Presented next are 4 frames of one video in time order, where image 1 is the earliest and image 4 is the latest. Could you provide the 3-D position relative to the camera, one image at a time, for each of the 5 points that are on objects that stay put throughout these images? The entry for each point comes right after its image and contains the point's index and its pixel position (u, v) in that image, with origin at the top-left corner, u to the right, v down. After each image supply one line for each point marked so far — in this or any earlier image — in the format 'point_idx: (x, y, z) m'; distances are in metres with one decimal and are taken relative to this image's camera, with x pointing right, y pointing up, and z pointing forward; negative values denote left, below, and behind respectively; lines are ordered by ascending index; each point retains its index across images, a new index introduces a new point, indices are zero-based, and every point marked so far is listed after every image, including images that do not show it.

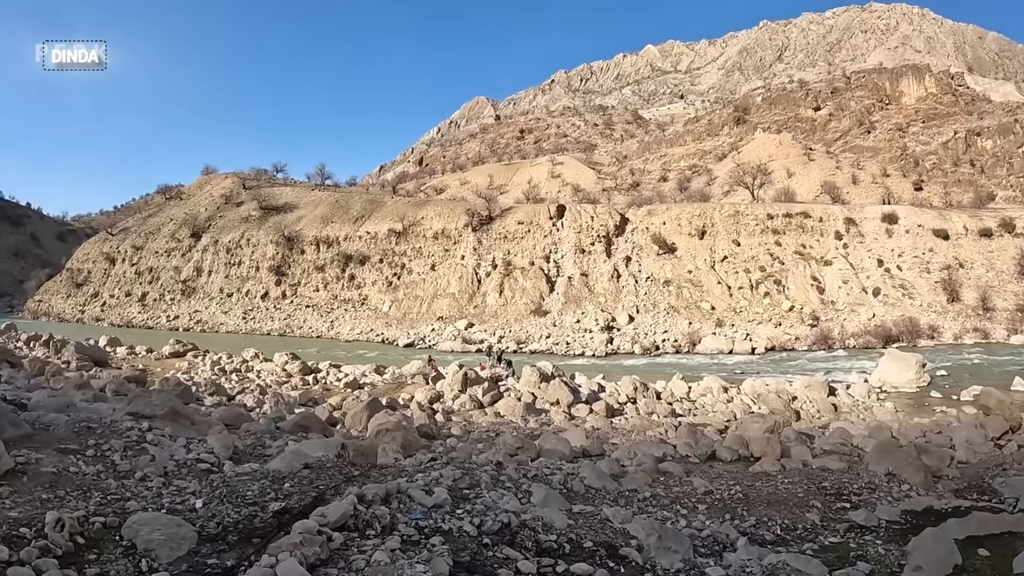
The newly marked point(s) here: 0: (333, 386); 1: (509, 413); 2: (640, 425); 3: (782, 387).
0: (-3.5, -1.9, +11.9) m
1: (0.0, -2.0, +9.6) m
2: (+1.8, -1.9, +8.6) m
3: (+5.9, -2.2, +13.9) m
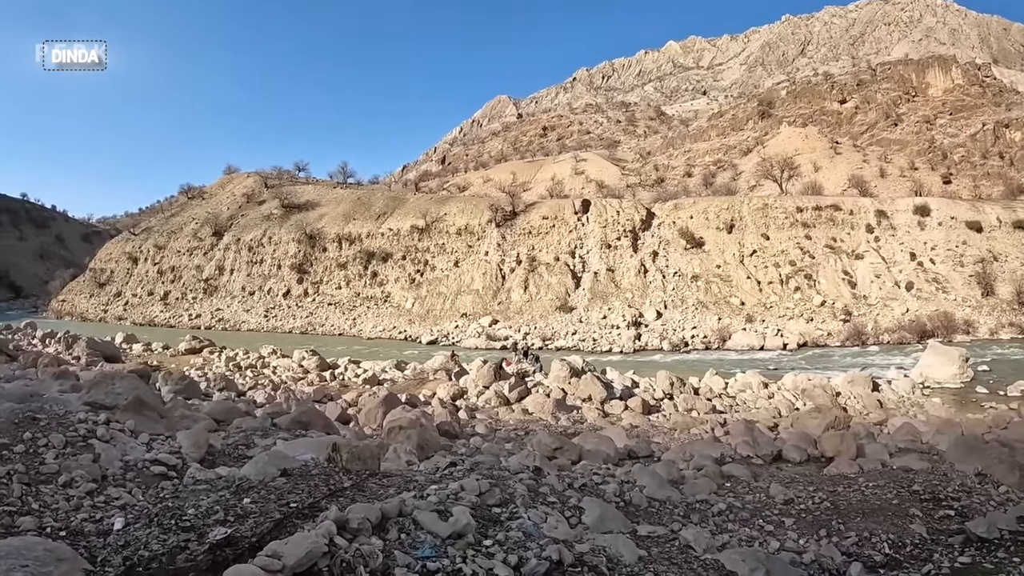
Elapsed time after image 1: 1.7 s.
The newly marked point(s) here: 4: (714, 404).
0: (-3.0, -1.7, +11.3) m
1: (+0.4, -1.8, +8.8) m
2: (+2.2, -1.7, +7.7) m
3: (+6.5, -2.0, +12.9) m
4: (+3.3, -1.9, +10.1) m
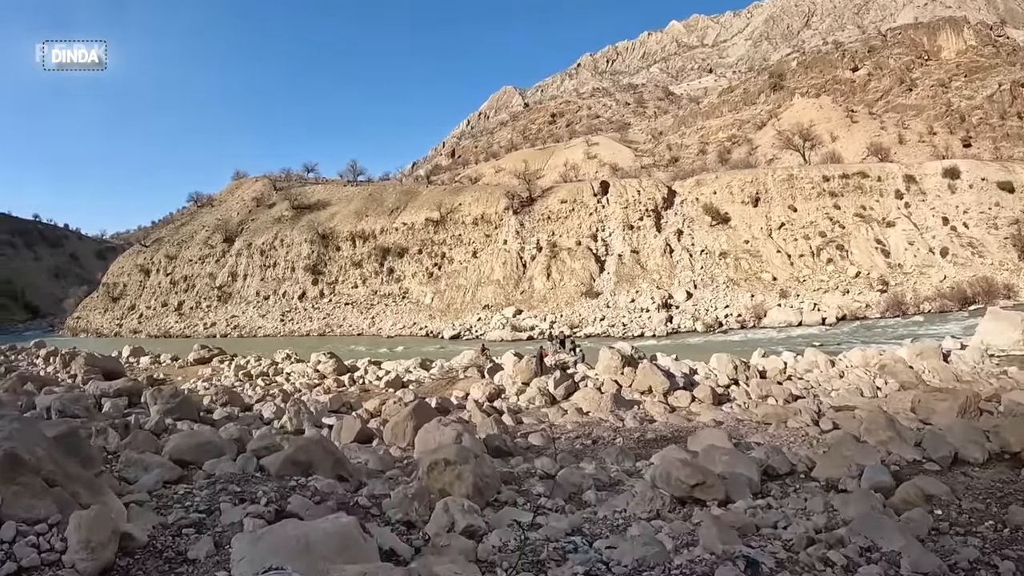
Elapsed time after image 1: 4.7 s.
0: (-2.3, -1.6, +10.0) m
1: (+1.0, -1.5, +7.5) m
2: (+2.8, -1.3, +6.4) m
3: (+7.2, -1.3, +11.4) m
4: (+4.0, -1.4, +8.7) m
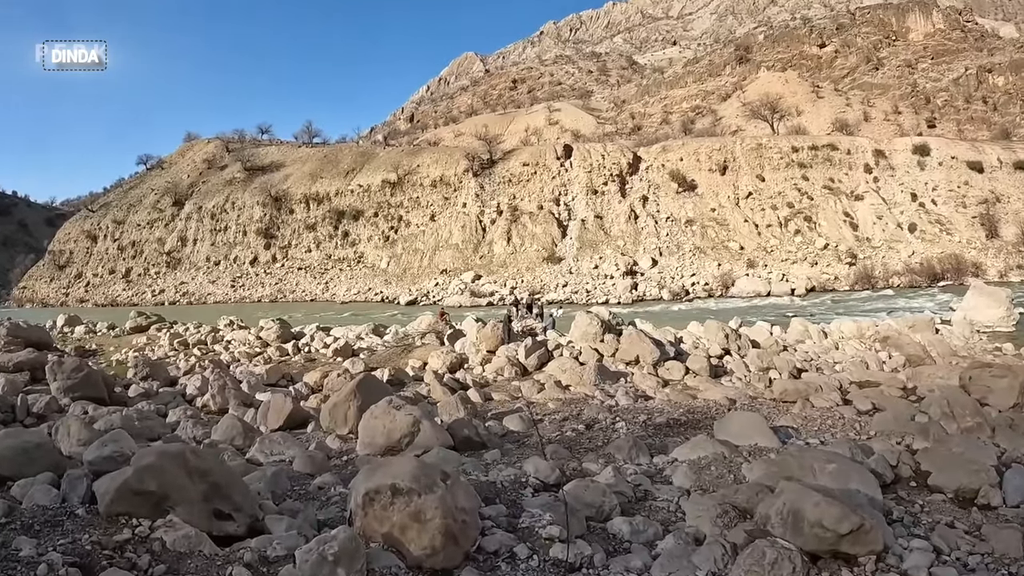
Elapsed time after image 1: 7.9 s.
0: (-2.7, -1.0, +8.8) m
1: (+0.7, -1.0, +6.5) m
2: (+2.5, -0.9, +5.4) m
3: (+6.7, -0.6, +10.7) m
4: (+3.6, -0.9, +7.9) m
